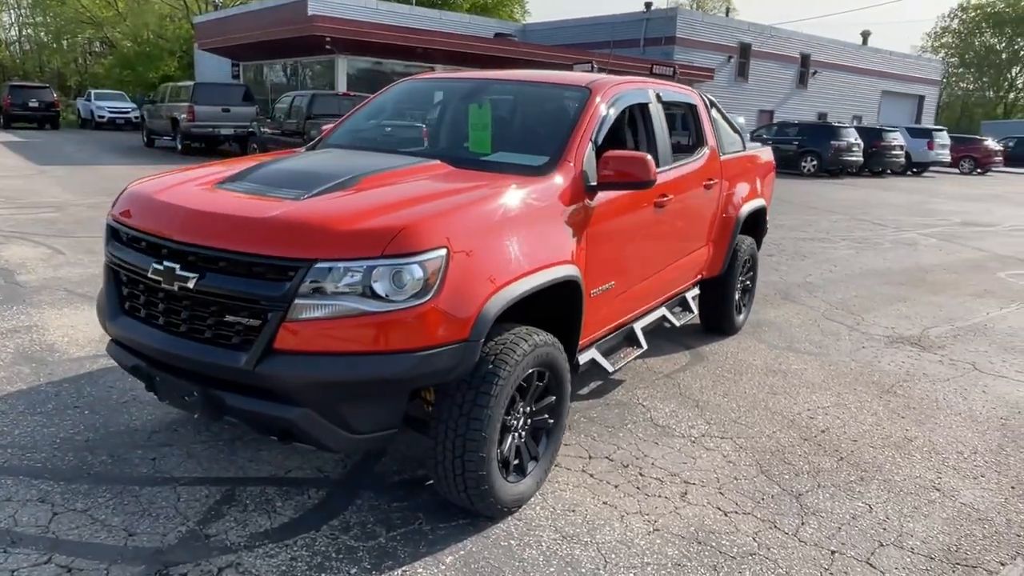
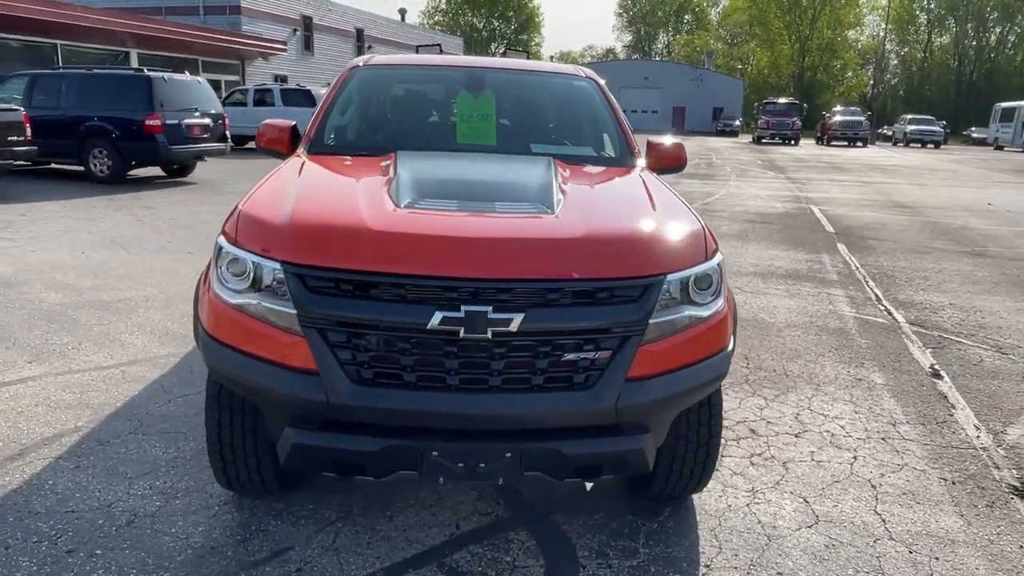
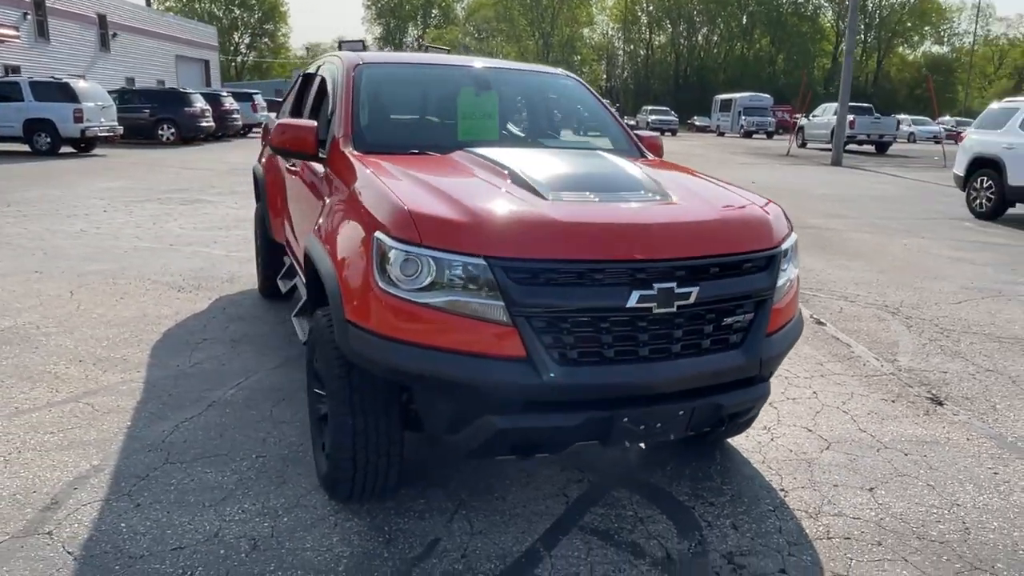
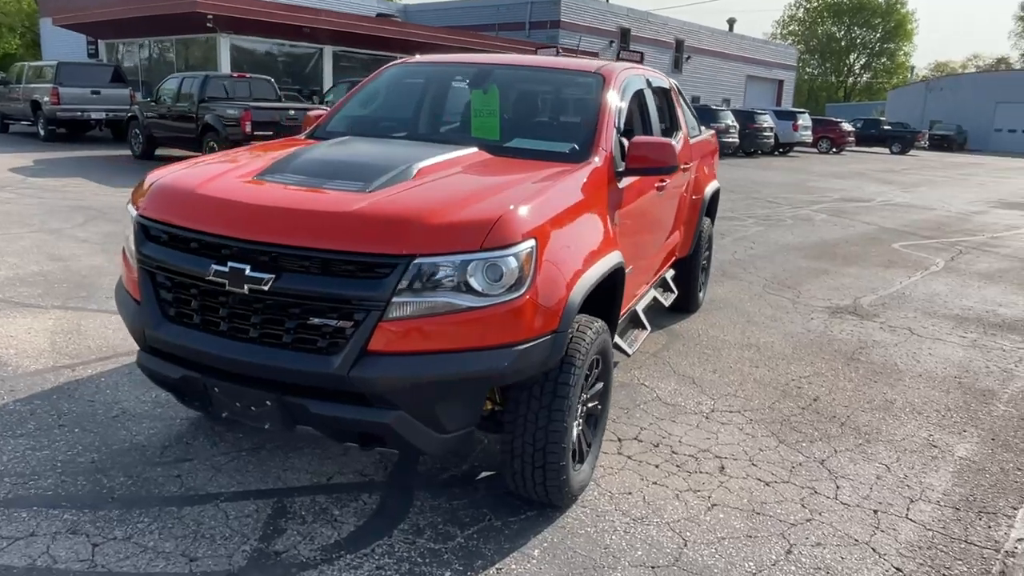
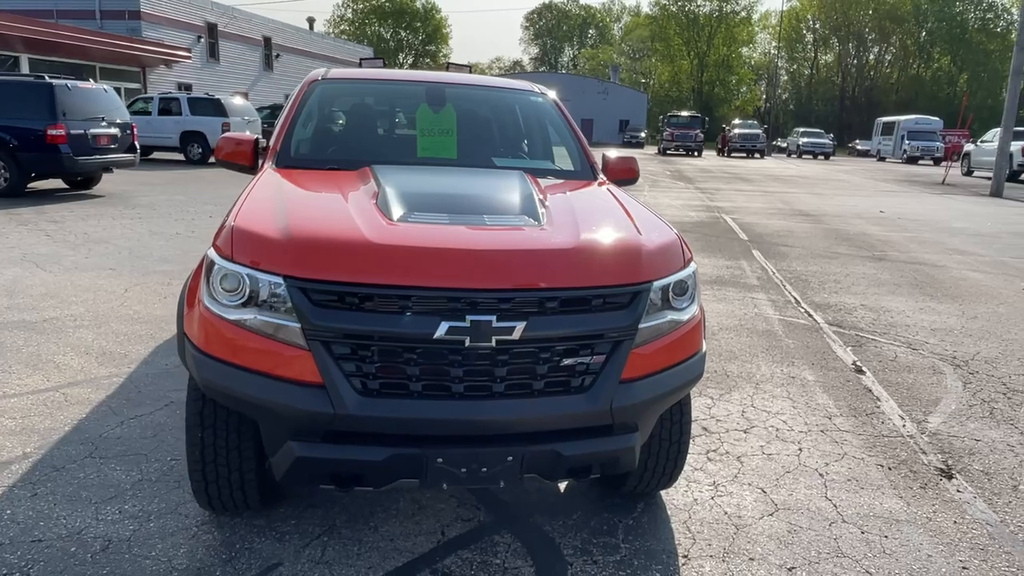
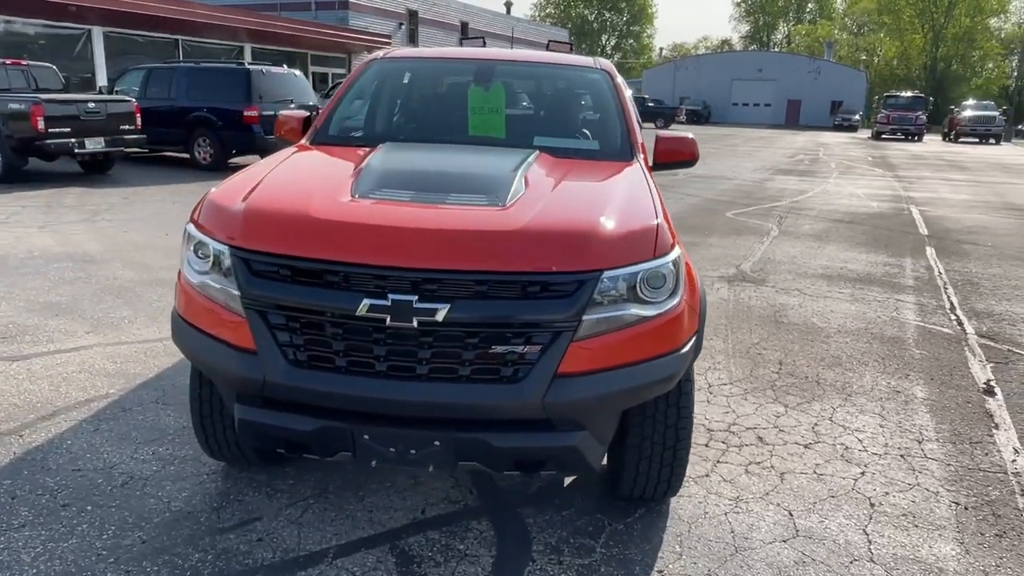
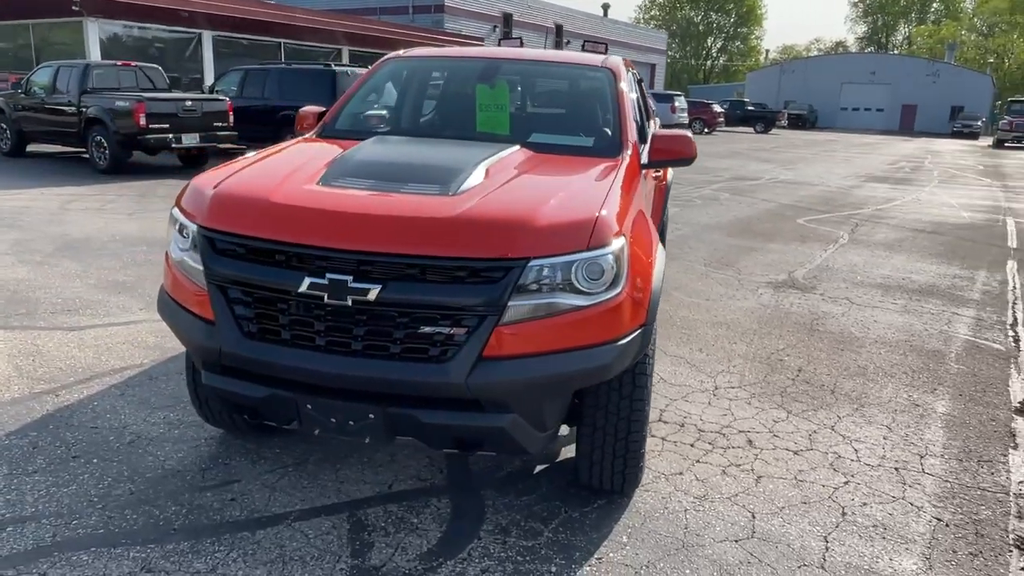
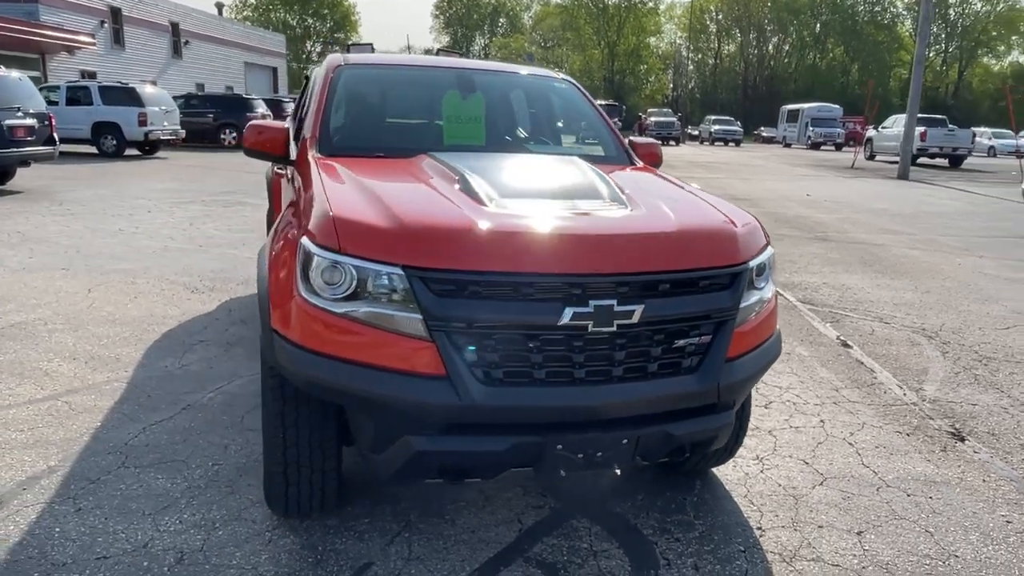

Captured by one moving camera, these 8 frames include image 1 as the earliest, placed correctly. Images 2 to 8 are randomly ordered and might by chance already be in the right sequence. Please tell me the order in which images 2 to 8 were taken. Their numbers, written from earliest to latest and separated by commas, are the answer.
4, 7, 6, 2, 5, 8, 3
